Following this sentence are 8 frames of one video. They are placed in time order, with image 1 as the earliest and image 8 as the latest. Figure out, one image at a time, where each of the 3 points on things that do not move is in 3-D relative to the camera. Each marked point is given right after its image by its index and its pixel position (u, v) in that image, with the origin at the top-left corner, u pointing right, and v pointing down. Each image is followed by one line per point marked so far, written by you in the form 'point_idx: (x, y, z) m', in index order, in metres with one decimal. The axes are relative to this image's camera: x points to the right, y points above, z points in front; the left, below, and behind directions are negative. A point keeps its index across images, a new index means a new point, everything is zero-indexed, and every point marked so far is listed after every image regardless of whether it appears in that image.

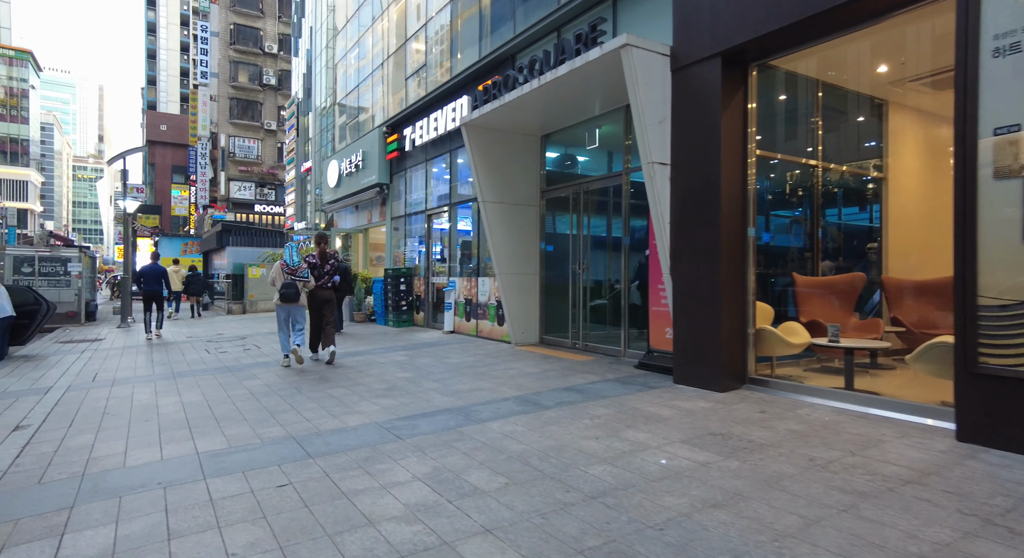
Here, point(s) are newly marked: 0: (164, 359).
0: (-6.4, -1.5, +10.5) m
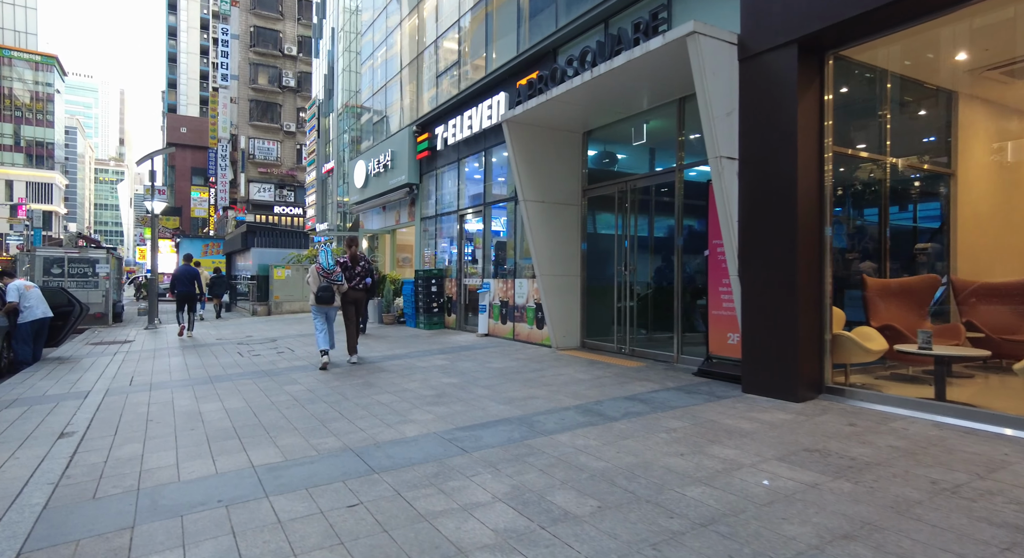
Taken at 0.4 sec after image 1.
0: (-5.7, -1.5, +10.3) m
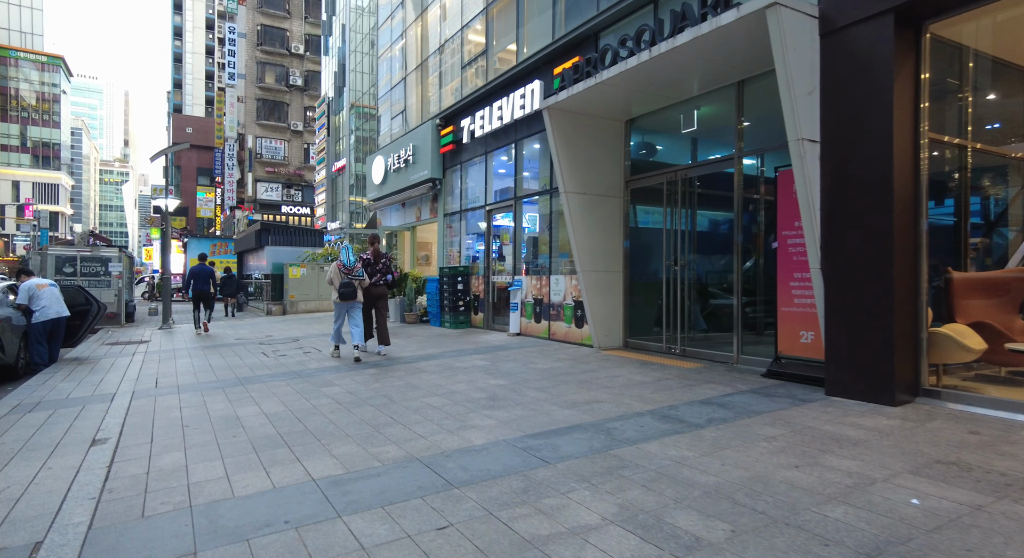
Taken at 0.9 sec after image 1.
0: (-5.0, -1.4, +9.9) m
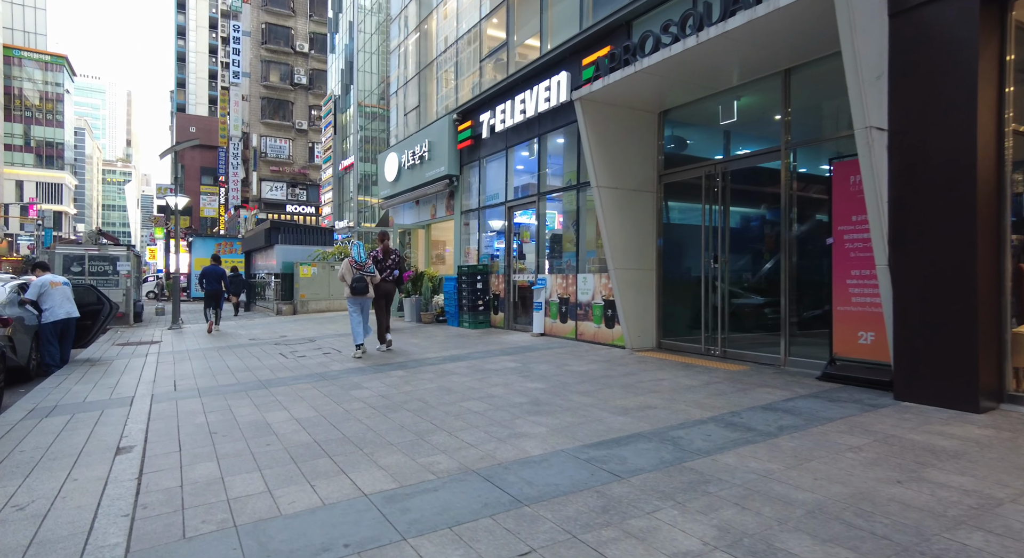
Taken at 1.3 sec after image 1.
0: (-4.6, -1.4, +9.6) m
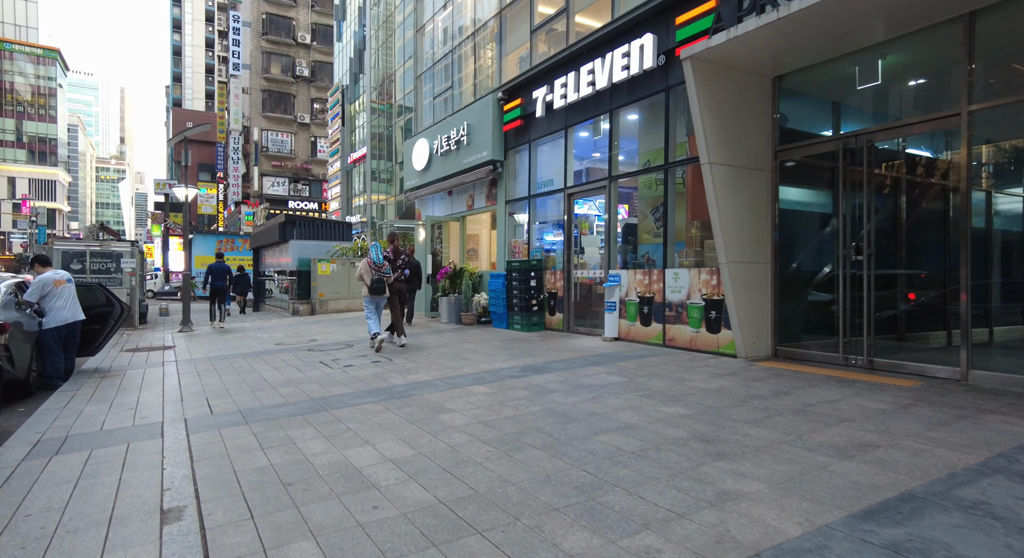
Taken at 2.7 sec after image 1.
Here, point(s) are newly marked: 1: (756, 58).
0: (-3.4, -1.4, +8.2) m
1: (+3.1, +2.8, +7.3) m
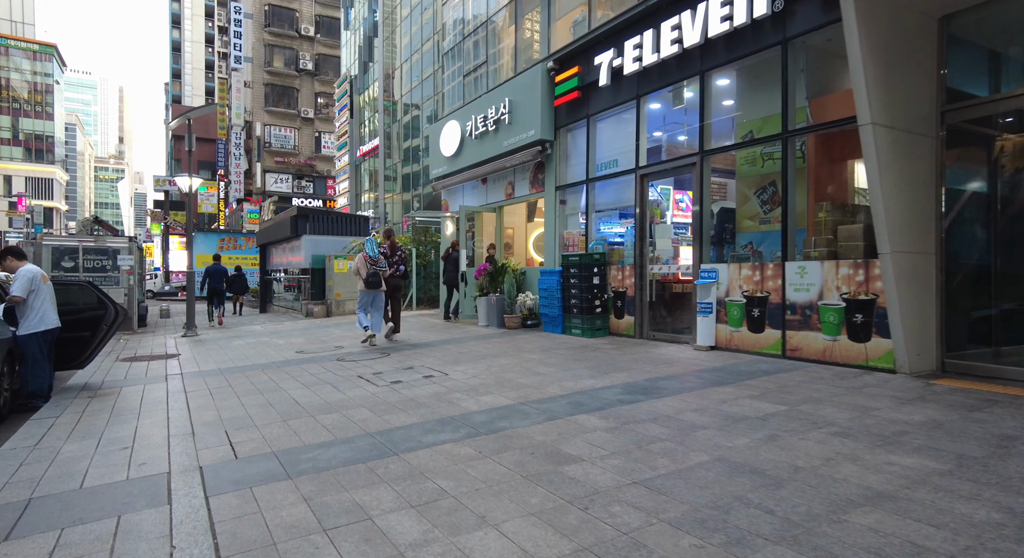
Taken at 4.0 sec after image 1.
0: (-2.3, -1.3, +6.5) m
1: (+4.1, +2.9, +5.6) m
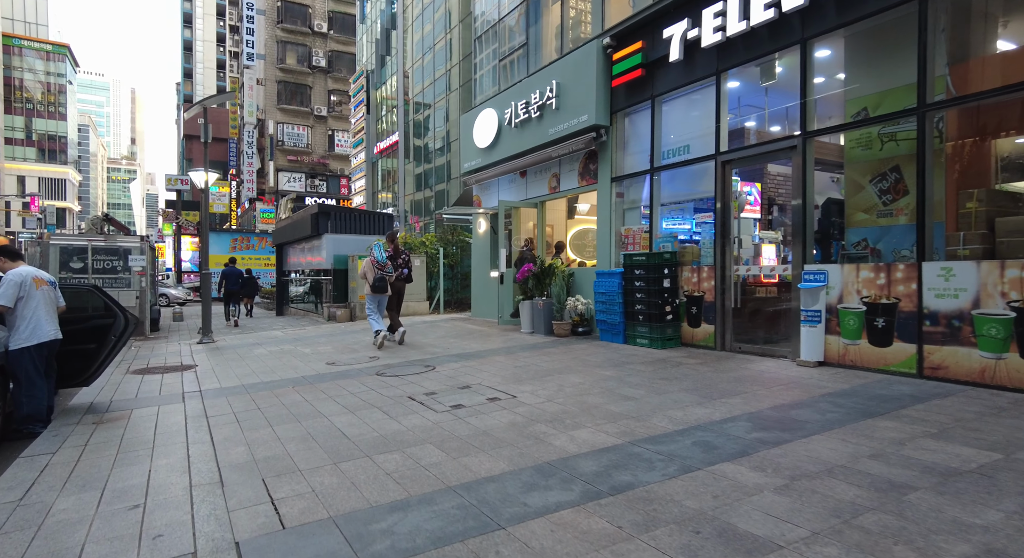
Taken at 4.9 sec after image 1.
0: (-1.5, -1.4, +5.4) m
1: (+4.9, +2.8, +4.4) m
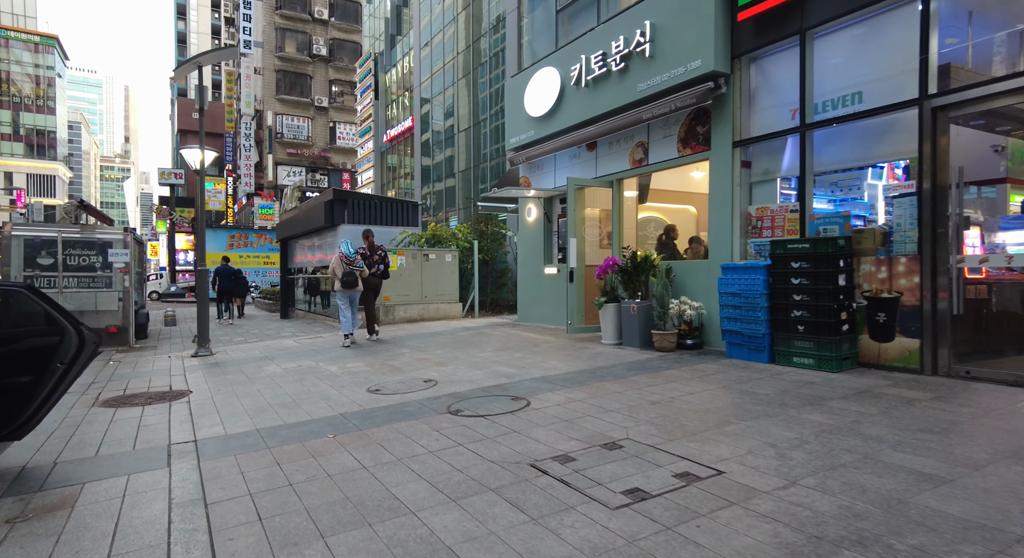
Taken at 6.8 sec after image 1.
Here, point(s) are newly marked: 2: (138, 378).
0: (-0.1, -1.3, +2.9) m
1: (+6.2, +2.9, +2.0) m
2: (-5.7, -1.5, +8.7) m
